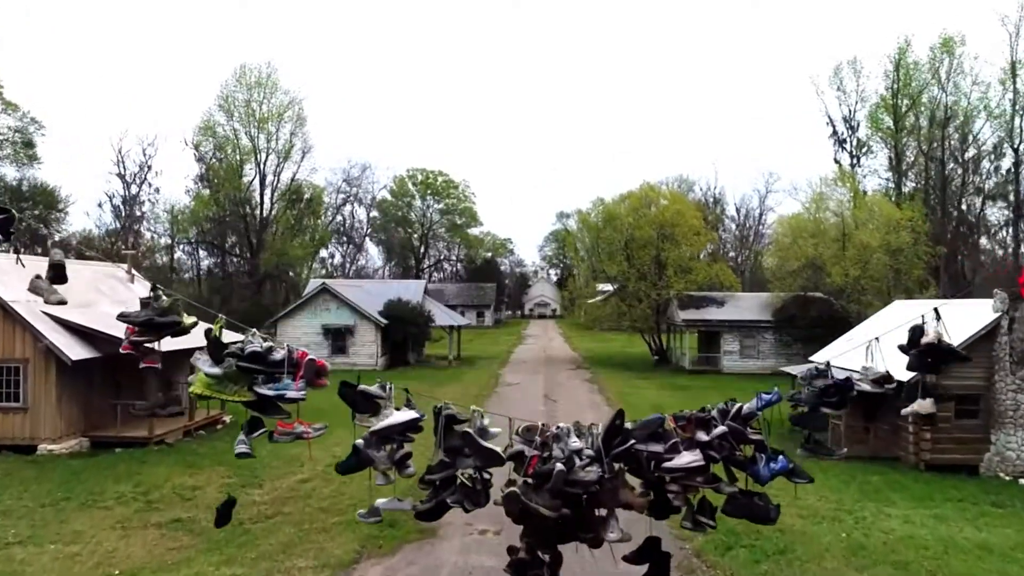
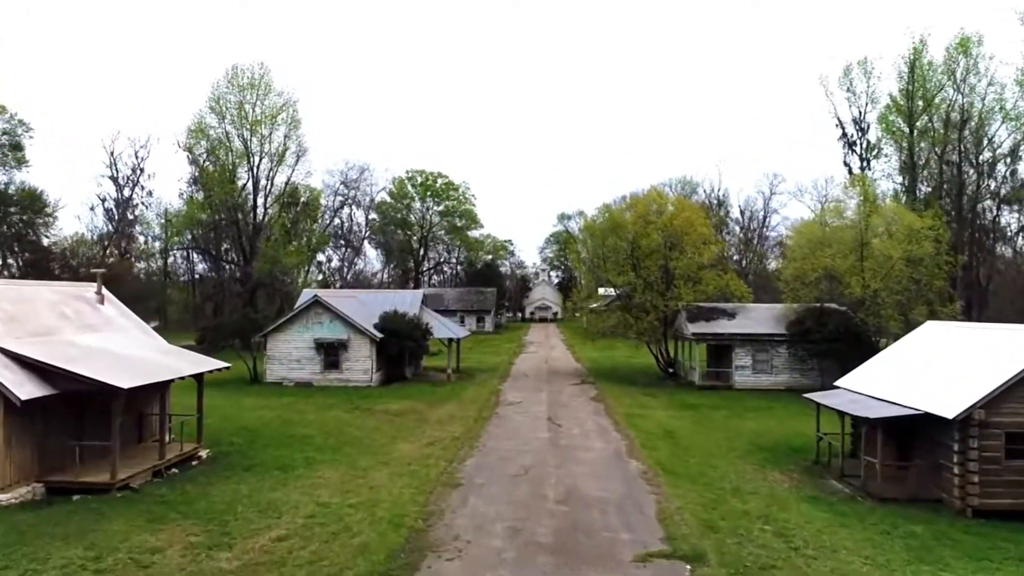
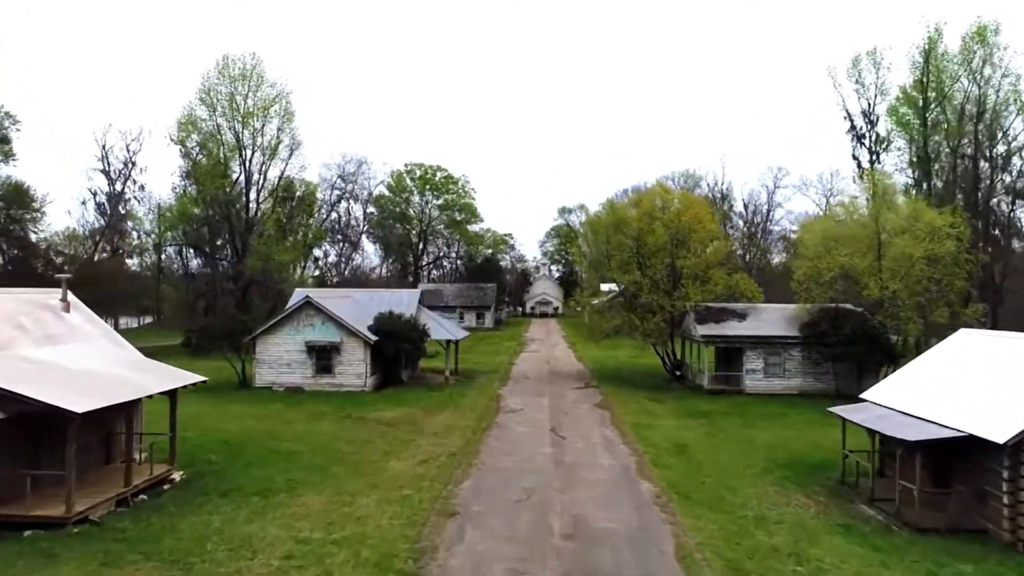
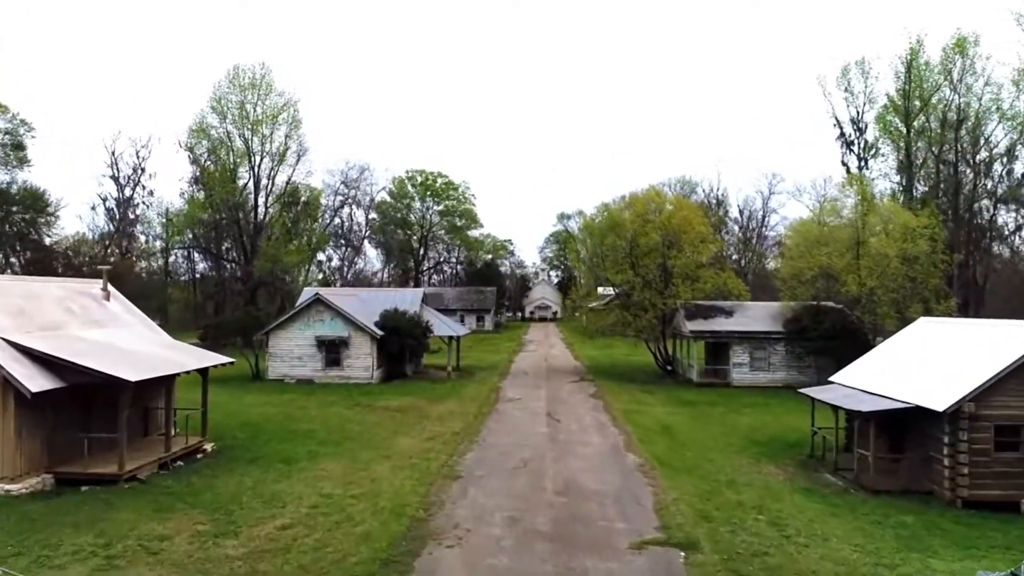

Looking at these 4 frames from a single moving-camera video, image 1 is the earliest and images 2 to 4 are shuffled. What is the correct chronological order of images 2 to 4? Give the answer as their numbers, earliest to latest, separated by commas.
4, 2, 3
